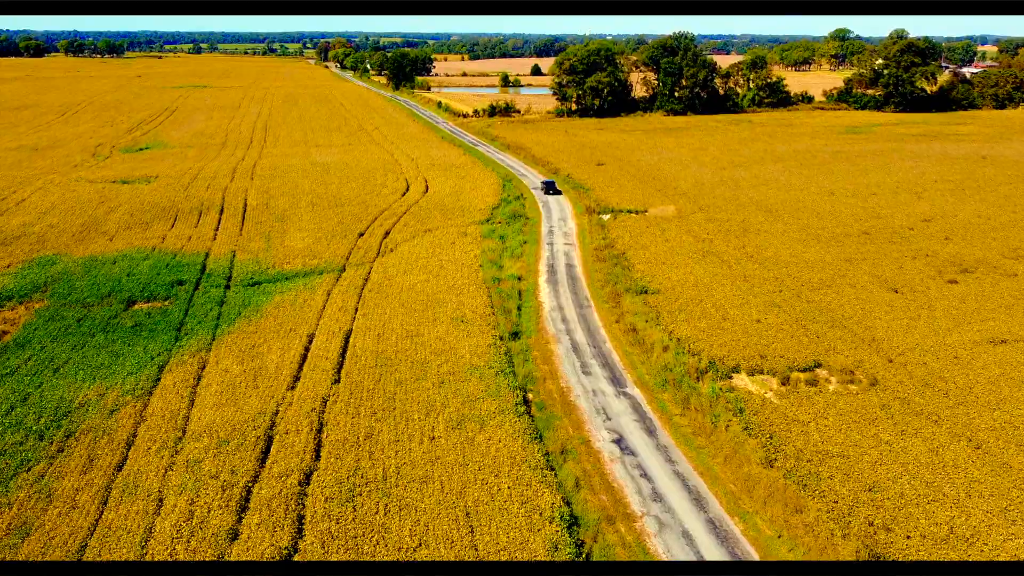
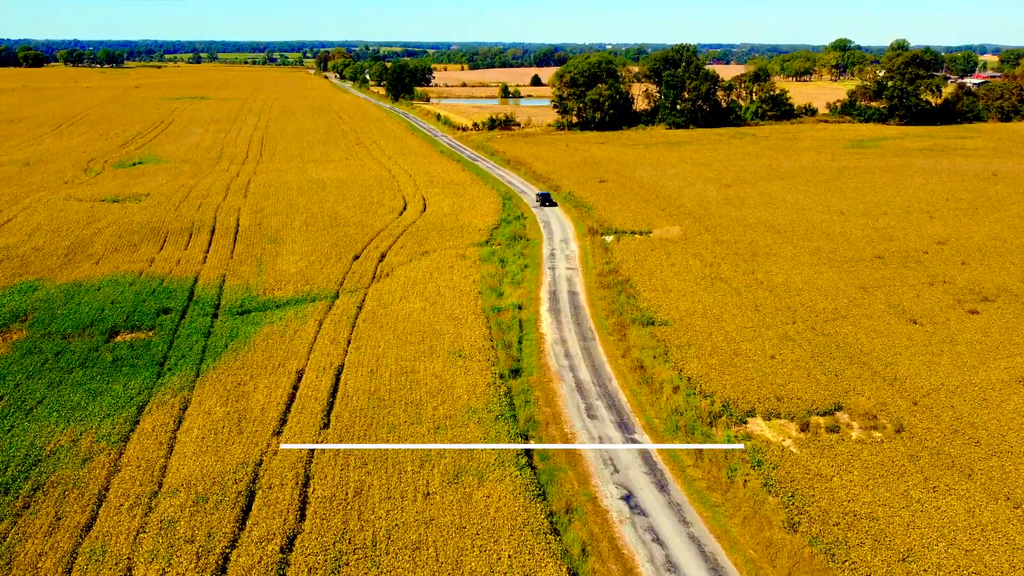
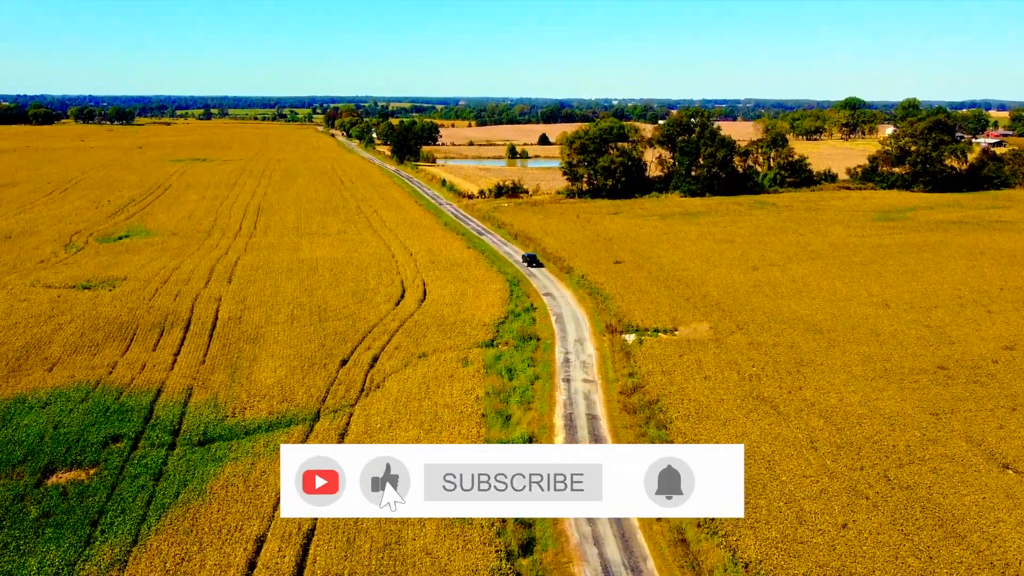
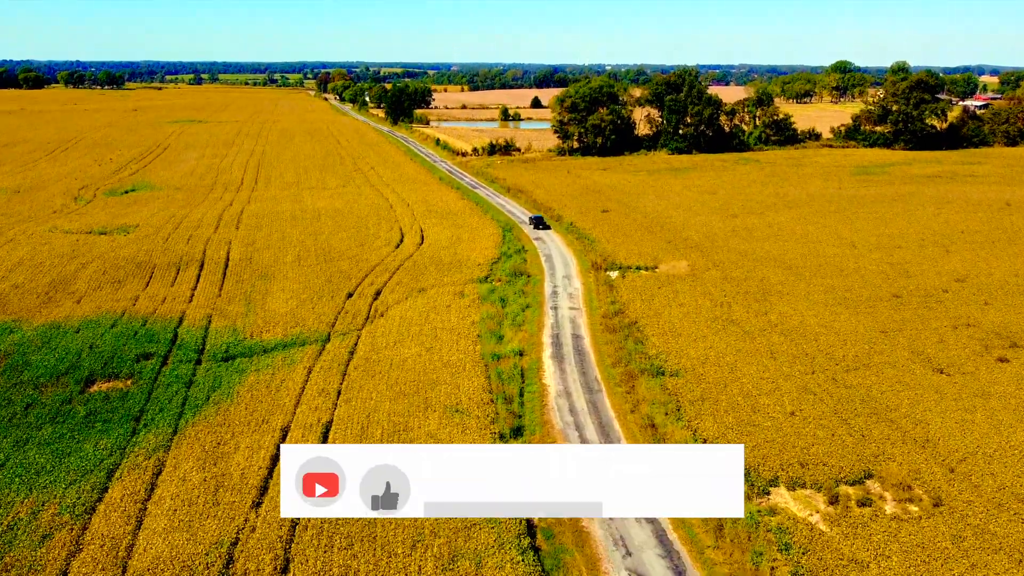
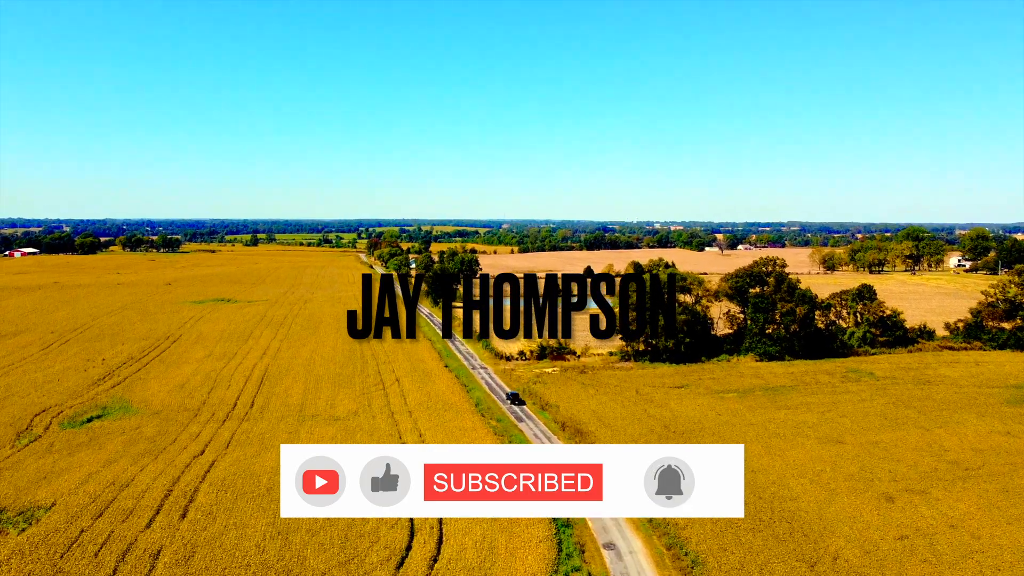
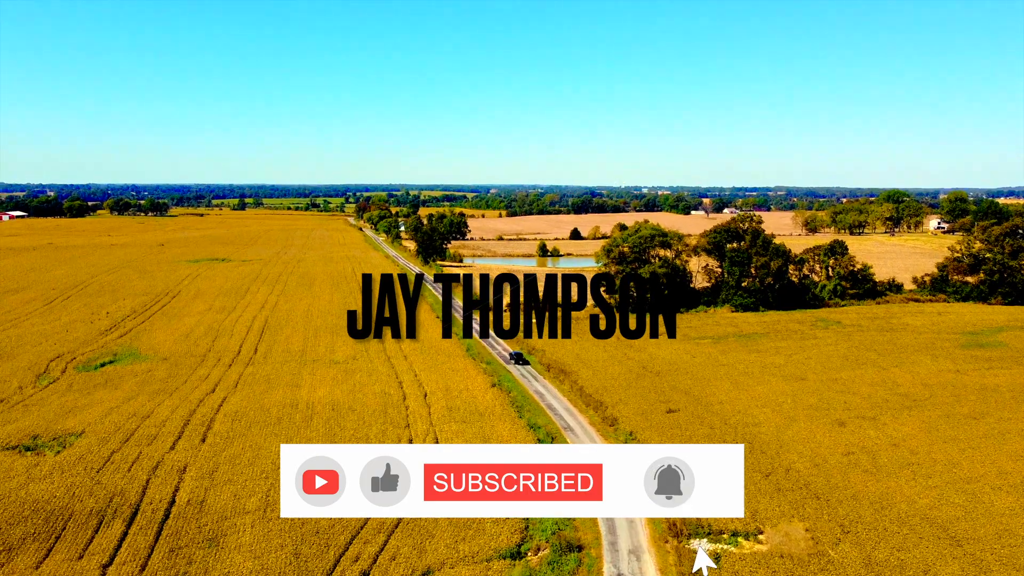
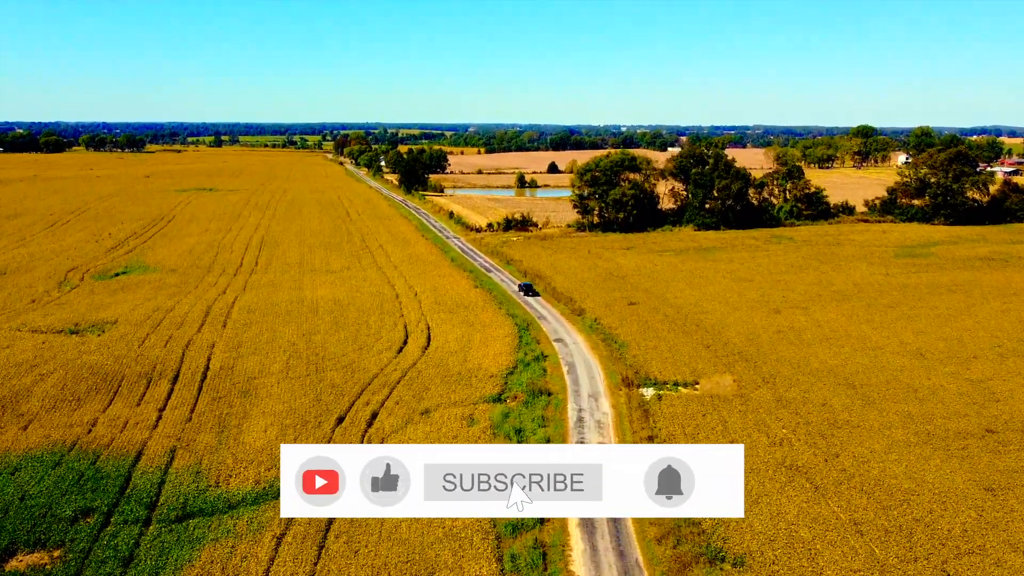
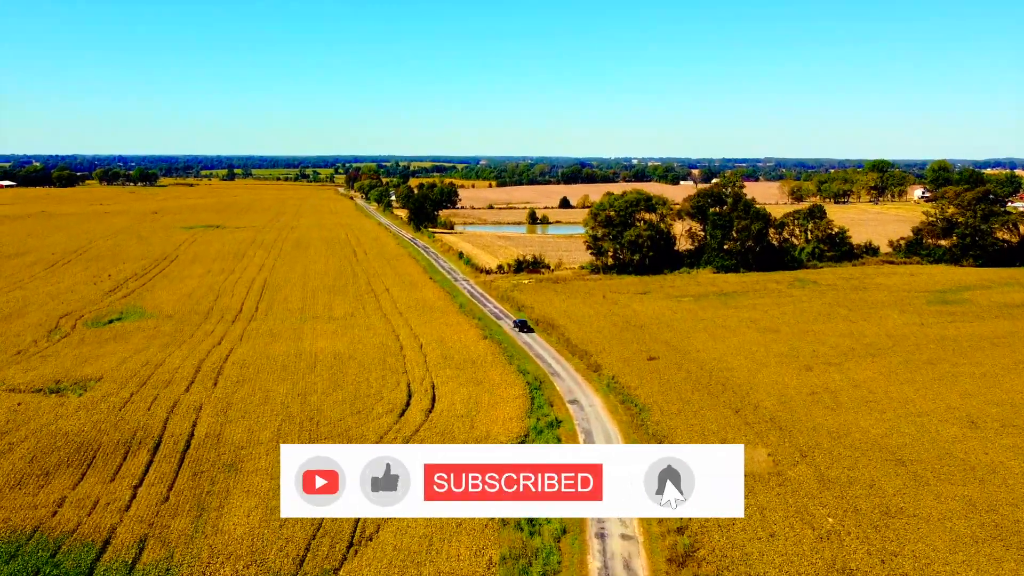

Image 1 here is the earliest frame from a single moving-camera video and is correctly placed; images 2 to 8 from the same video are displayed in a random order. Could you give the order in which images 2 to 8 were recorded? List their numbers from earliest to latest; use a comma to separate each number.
2, 4, 3, 7, 8, 6, 5
